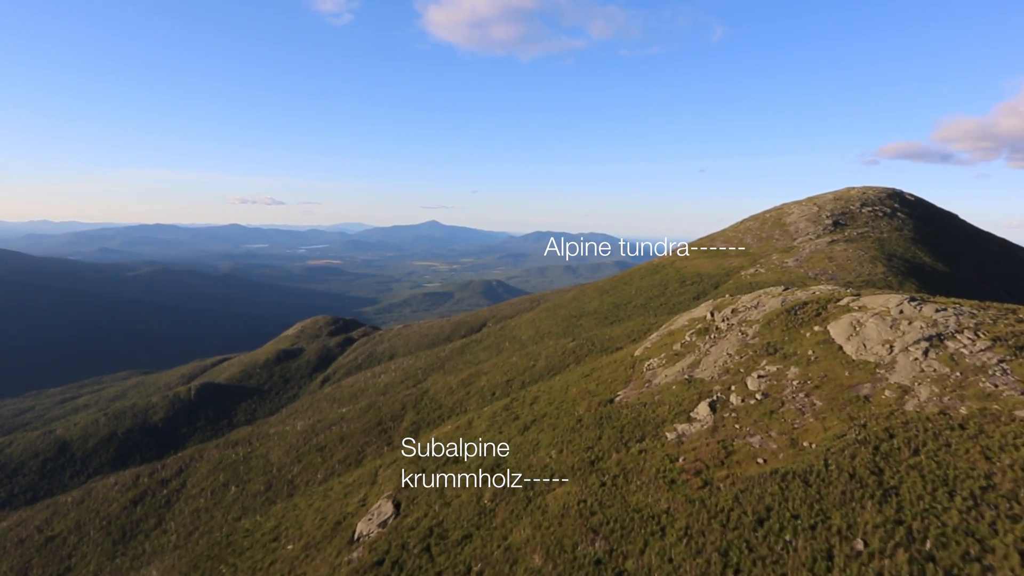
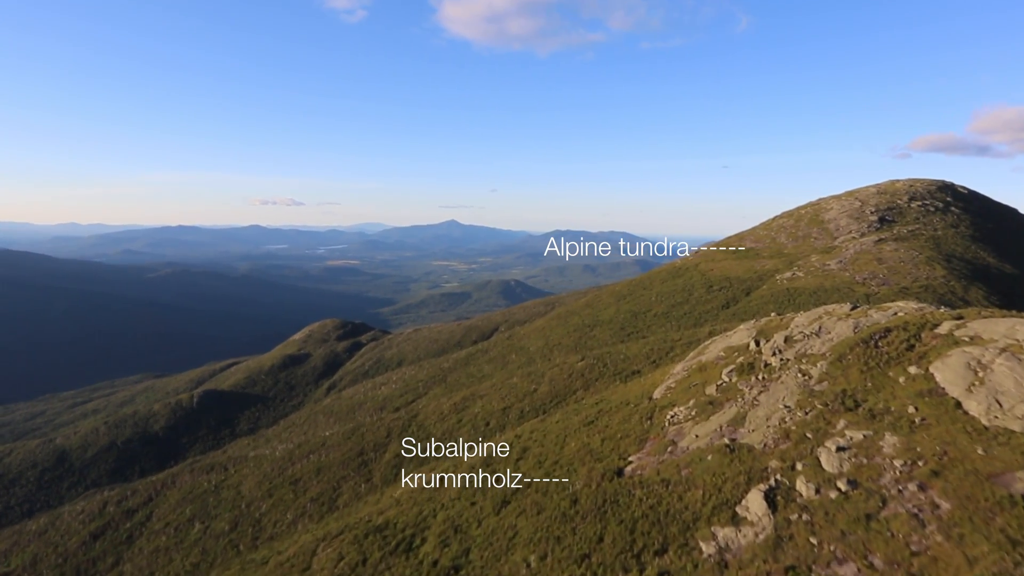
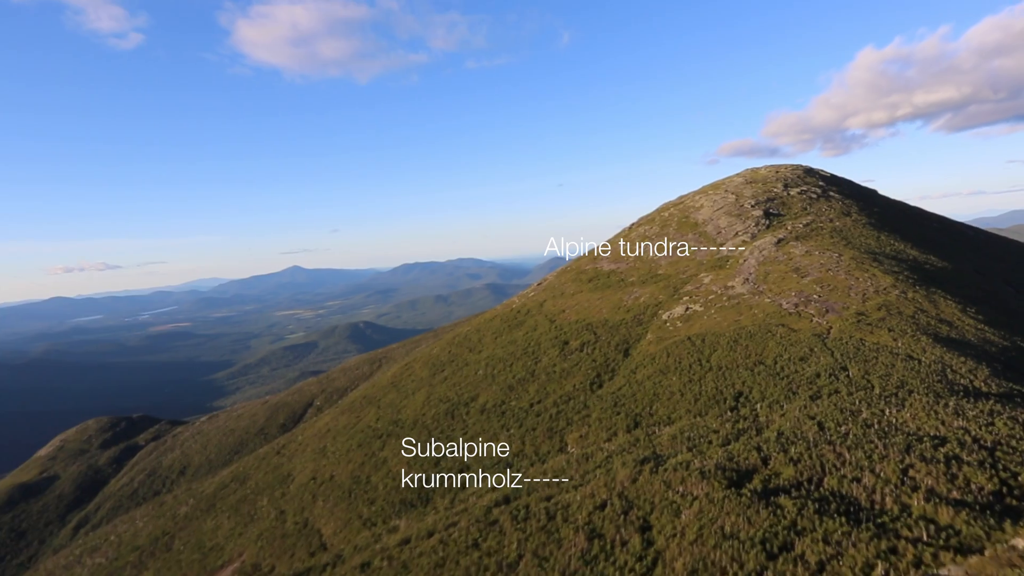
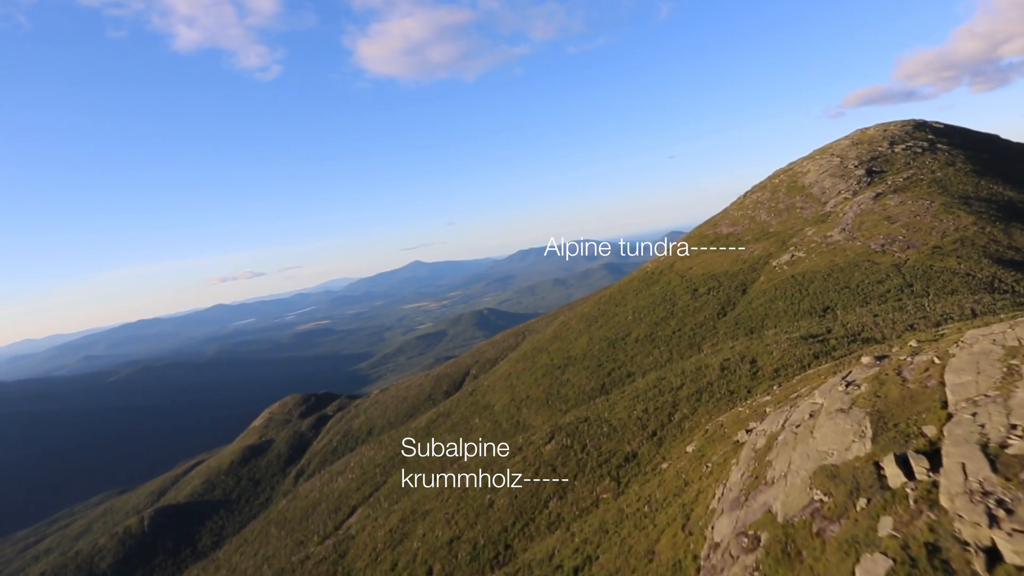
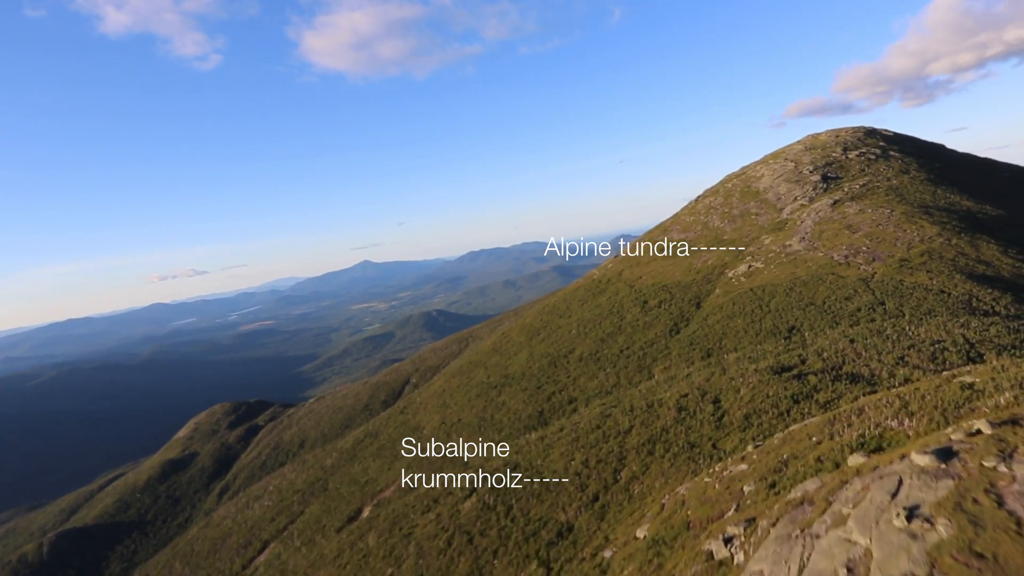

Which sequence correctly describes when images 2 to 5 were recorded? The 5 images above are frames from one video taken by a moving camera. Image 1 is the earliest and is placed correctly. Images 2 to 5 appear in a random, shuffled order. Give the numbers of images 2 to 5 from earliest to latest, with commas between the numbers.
2, 4, 5, 3
